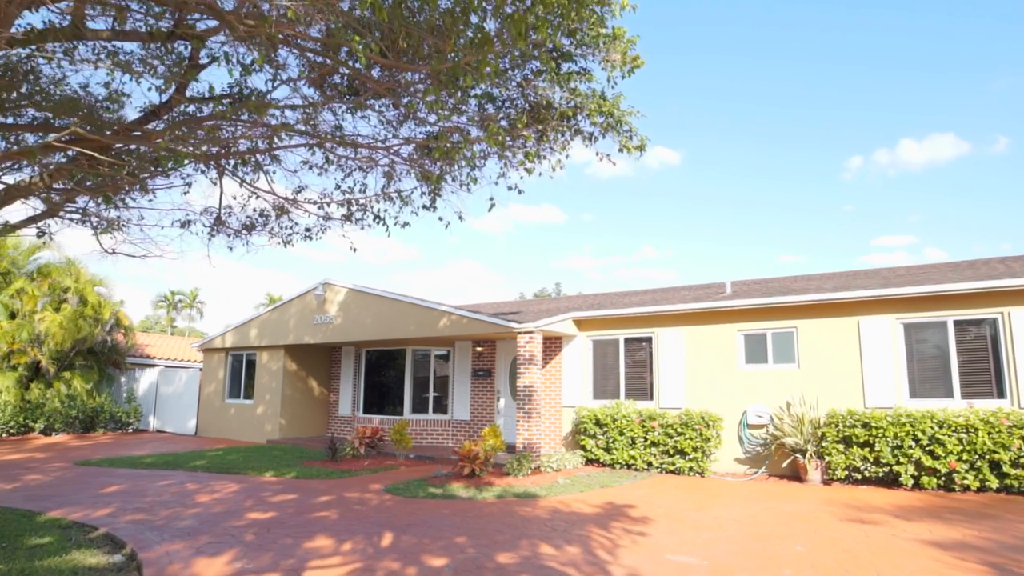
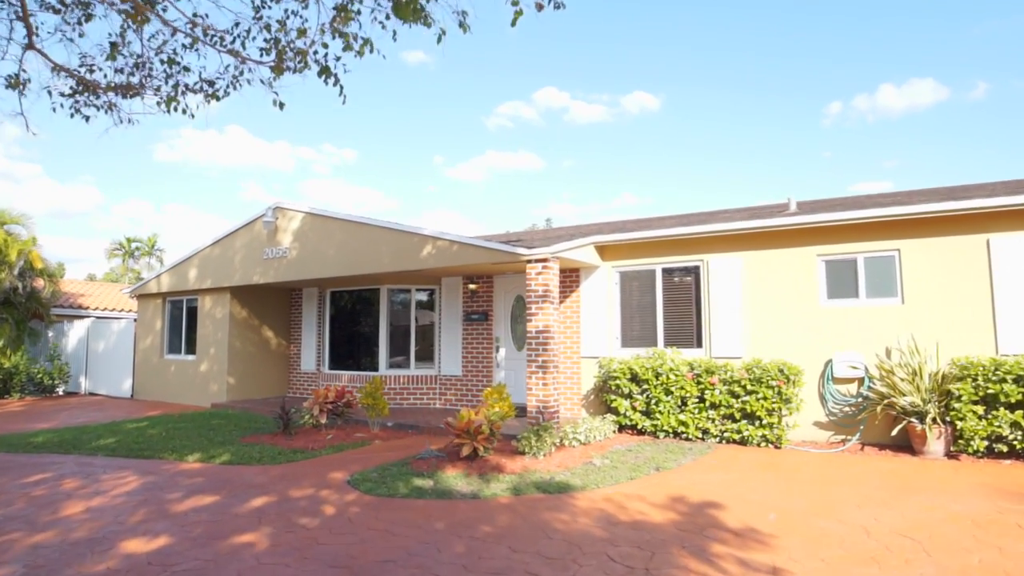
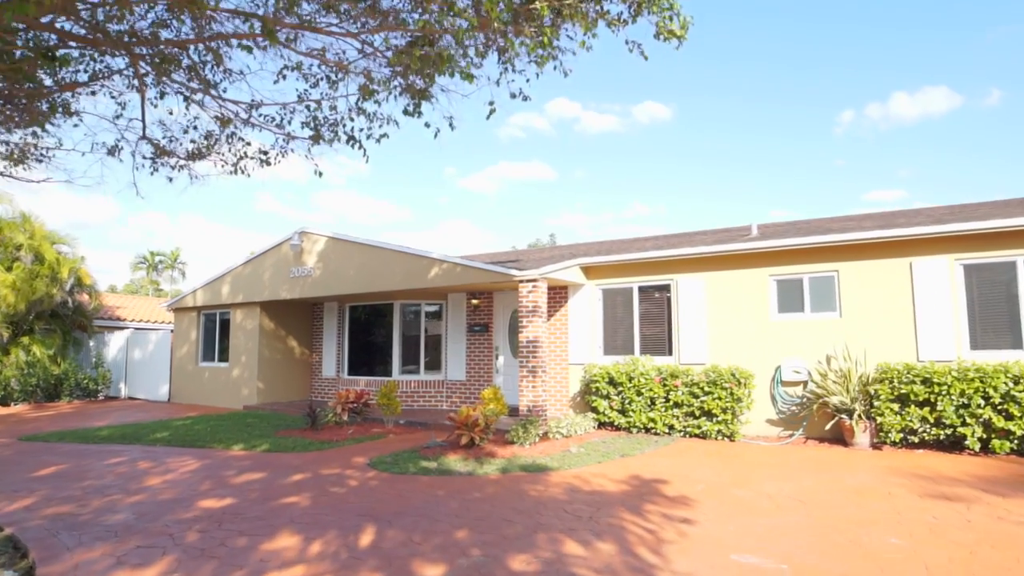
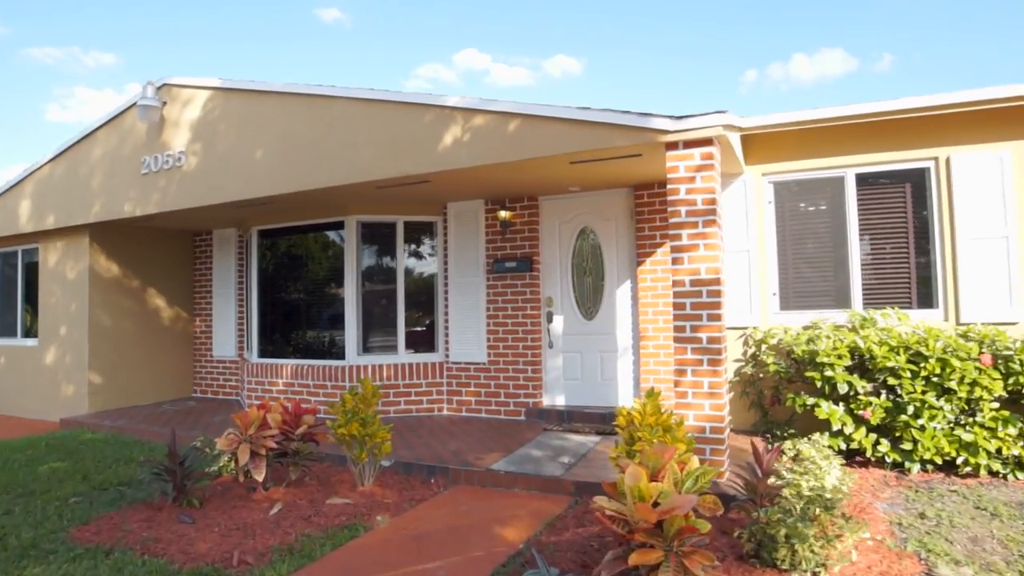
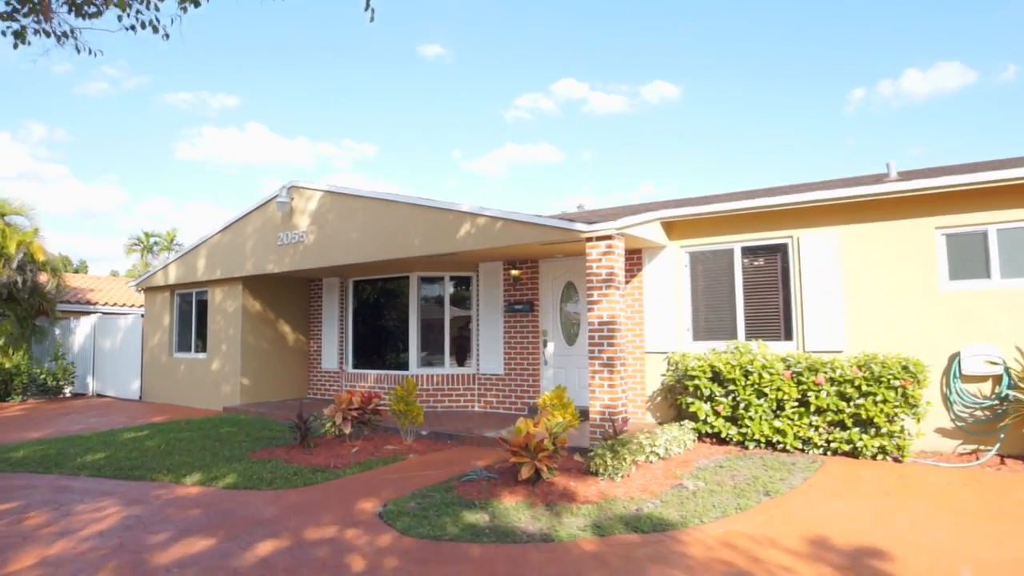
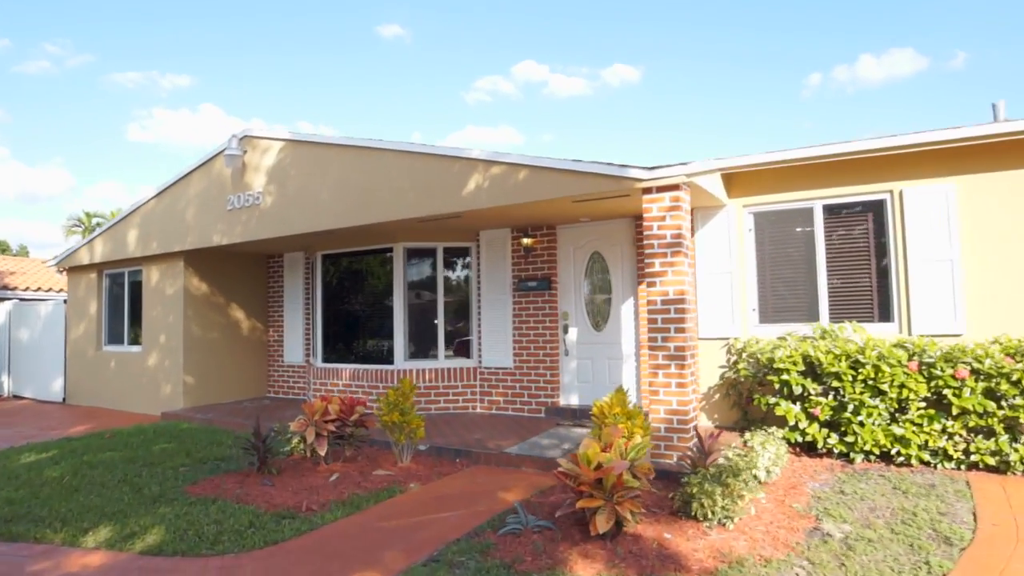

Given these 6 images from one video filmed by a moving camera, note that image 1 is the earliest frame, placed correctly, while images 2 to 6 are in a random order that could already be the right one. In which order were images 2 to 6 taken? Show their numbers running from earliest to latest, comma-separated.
3, 2, 5, 6, 4
